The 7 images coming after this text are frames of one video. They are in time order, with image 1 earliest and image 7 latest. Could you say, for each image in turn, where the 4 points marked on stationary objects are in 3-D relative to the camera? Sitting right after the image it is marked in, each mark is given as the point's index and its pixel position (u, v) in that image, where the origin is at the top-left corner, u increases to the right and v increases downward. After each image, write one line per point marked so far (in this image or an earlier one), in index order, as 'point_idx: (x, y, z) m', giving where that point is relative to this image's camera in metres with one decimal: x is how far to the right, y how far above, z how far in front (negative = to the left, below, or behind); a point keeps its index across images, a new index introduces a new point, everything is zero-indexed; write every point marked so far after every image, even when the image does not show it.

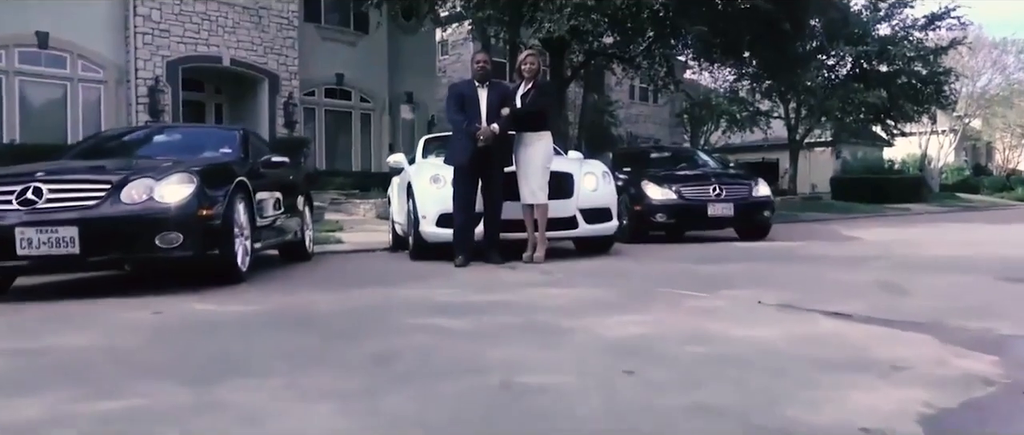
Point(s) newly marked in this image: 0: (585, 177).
0: (+0.7, +0.4, +7.5) m
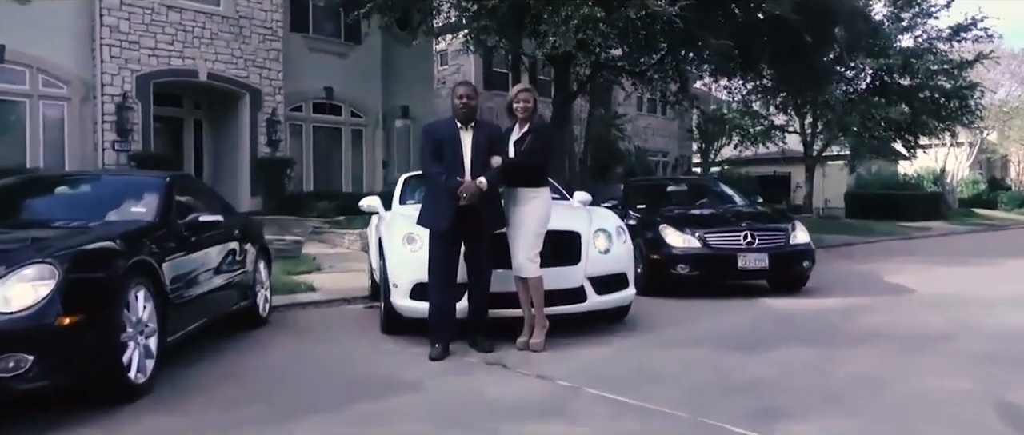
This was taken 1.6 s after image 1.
0: (+0.6, -0.1, +6.1) m
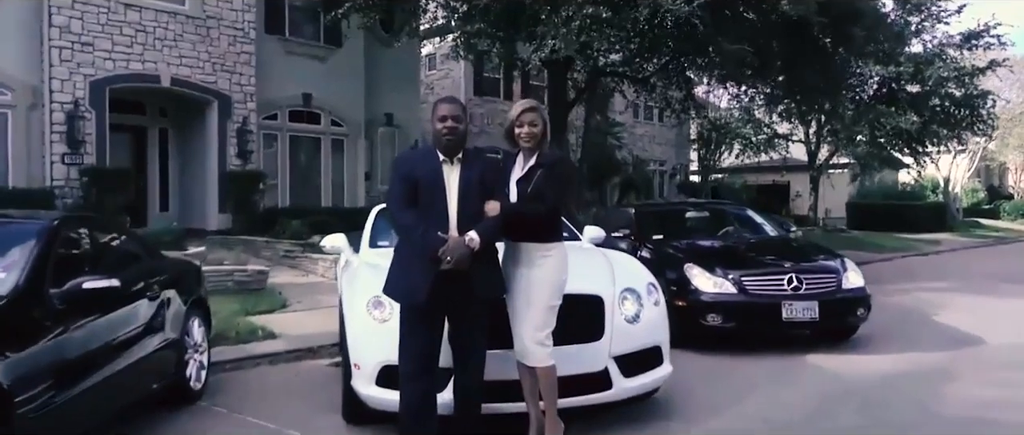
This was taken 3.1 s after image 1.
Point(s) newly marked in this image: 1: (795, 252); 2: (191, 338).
0: (+0.6, -0.5, +4.6) m
1: (+2.9, -0.4, +8.6) m
2: (-2.3, -0.9, +5.8) m
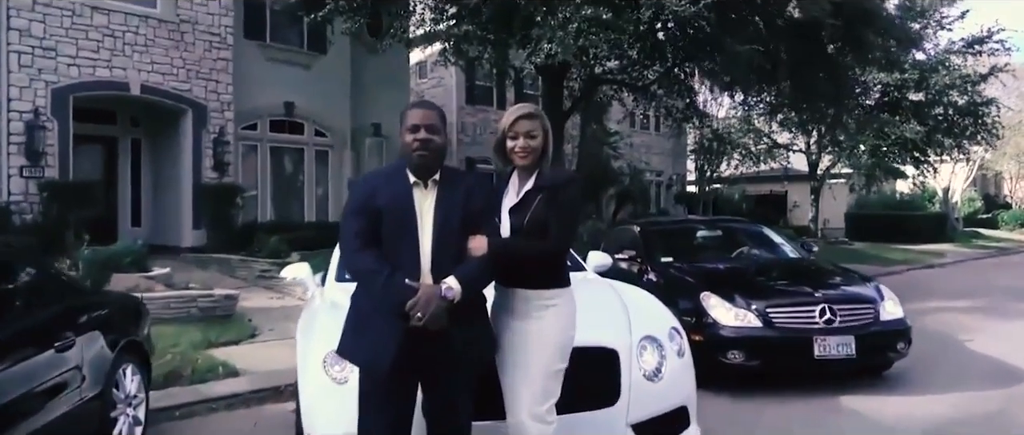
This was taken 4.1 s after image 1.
0: (+0.6, -0.6, +3.7) m
1: (+2.8, -0.6, +7.7) m
2: (-2.3, -1.0, +4.9) m
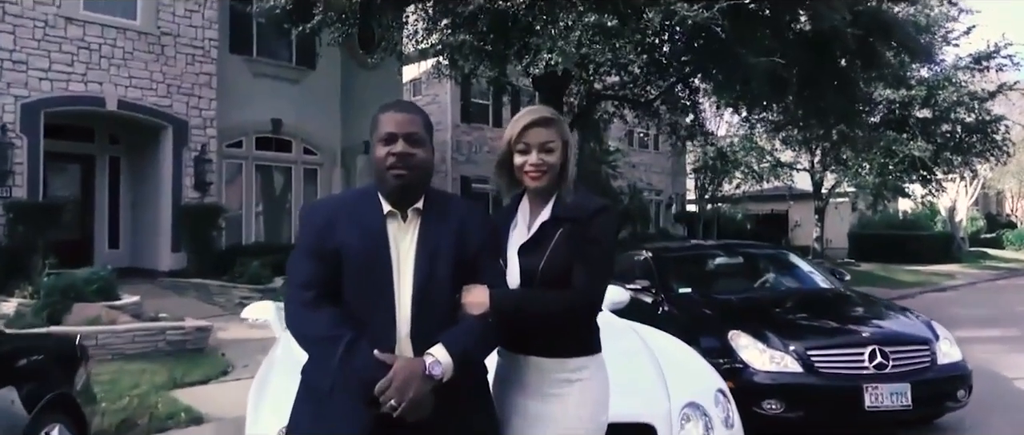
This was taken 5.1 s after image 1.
0: (+0.6, -0.7, +2.9) m
1: (+2.8, -0.8, +6.9) m
2: (-2.3, -1.2, +4.1) m
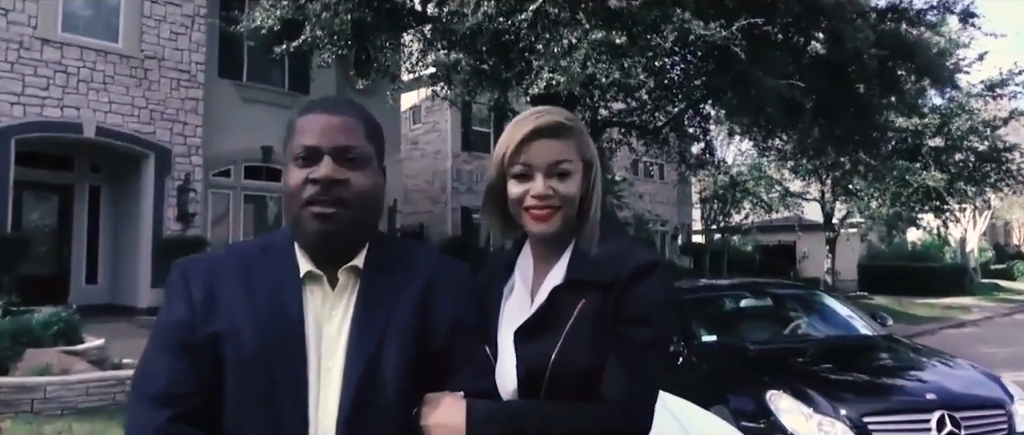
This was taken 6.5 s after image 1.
0: (+0.6, -0.9, +2.1) m
1: (+2.8, -1.1, +6.0) m
2: (-2.3, -1.4, +3.2) m
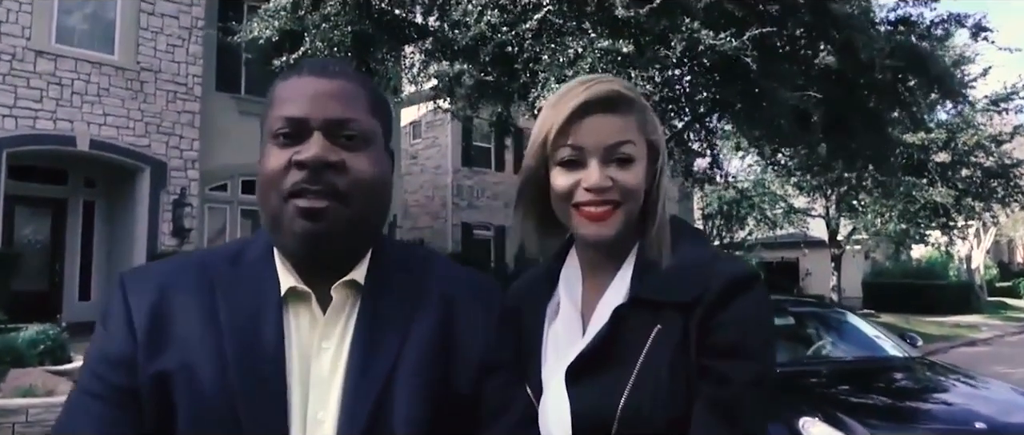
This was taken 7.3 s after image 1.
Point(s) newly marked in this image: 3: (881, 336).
0: (+0.7, -0.9, +1.8) m
1: (+2.9, -1.2, +5.7) m
2: (-2.3, -1.4, +2.9) m
3: (+3.0, -0.9, +6.8) m
